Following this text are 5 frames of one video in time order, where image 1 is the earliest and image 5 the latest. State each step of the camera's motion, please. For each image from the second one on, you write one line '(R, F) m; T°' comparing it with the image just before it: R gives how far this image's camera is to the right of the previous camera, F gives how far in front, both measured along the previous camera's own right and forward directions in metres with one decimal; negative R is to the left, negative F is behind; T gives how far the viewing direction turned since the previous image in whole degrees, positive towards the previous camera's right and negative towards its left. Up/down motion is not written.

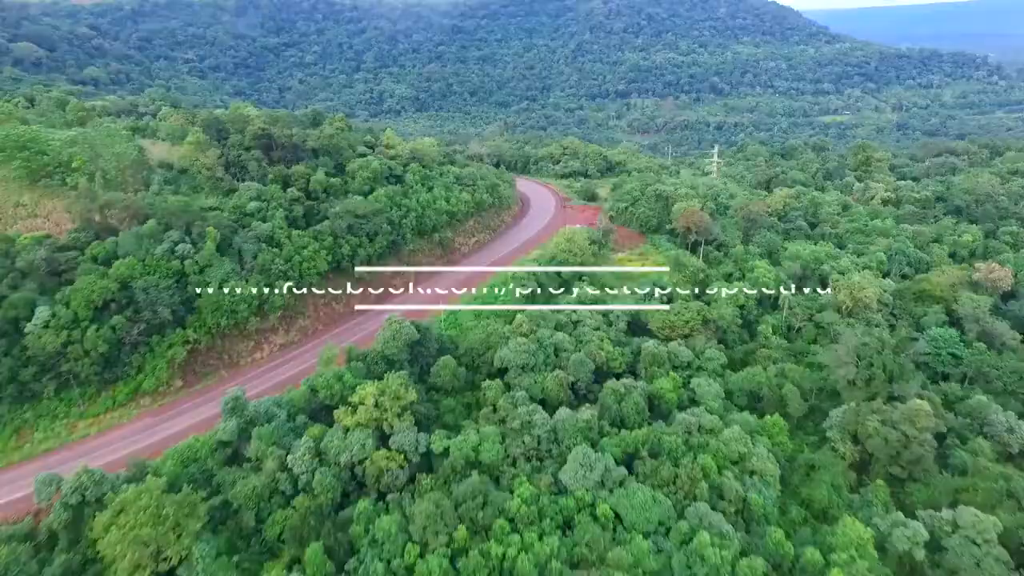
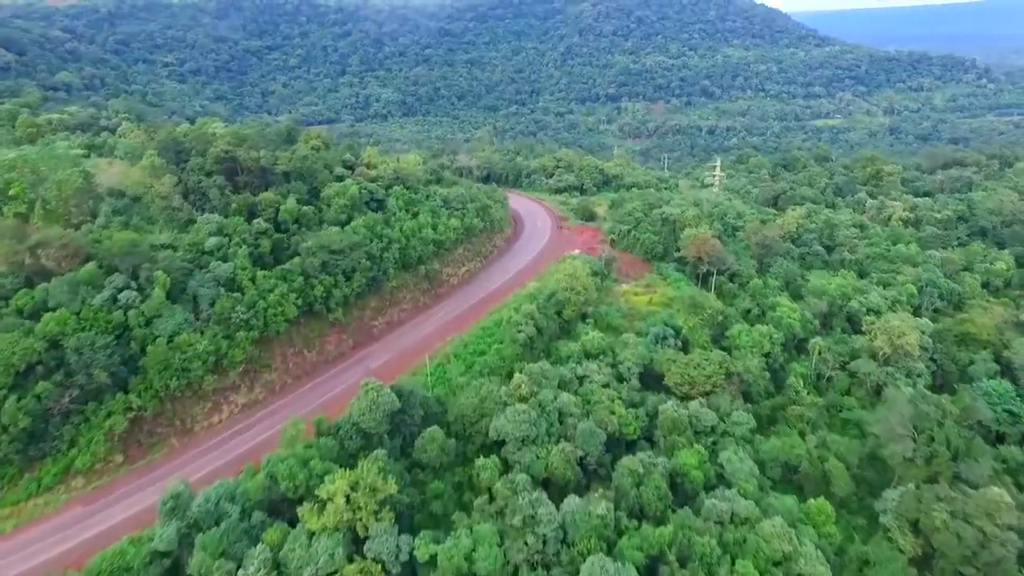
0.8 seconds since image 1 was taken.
(-0.3, +3.5) m; +1°
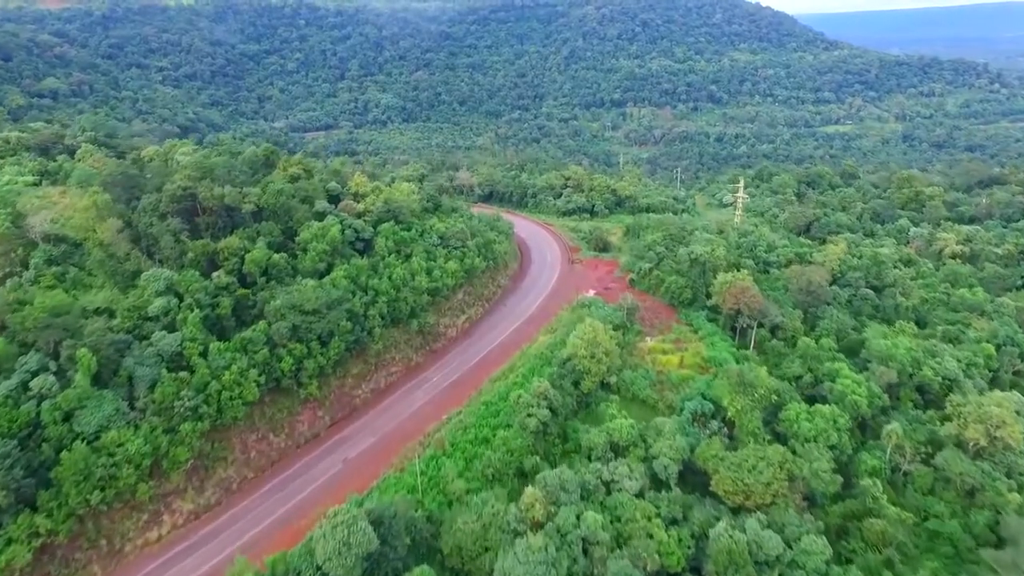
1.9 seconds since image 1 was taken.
(-0.3, +4.8) m; 0°
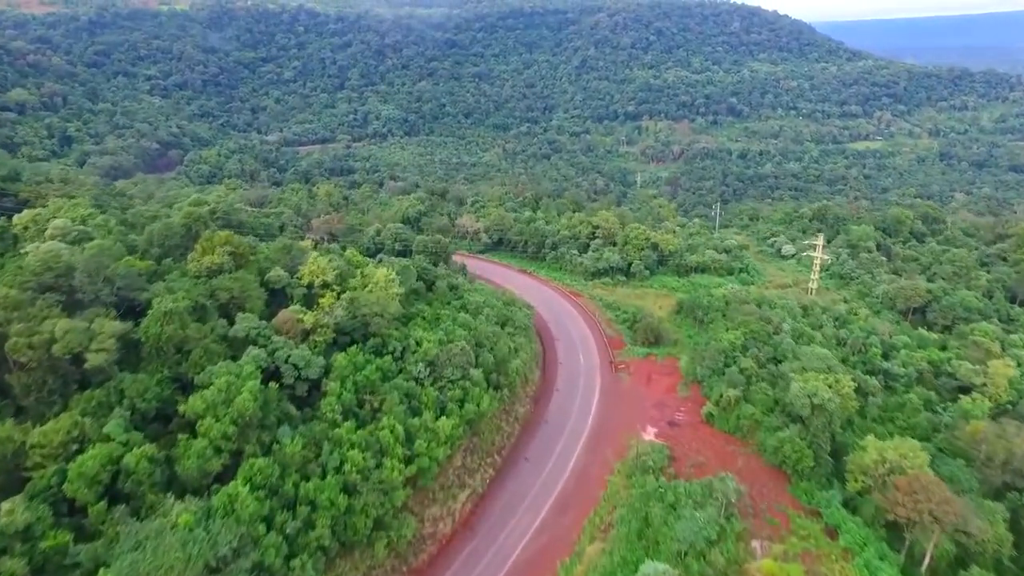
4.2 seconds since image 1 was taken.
(-0.8, +11.4) m; 0°
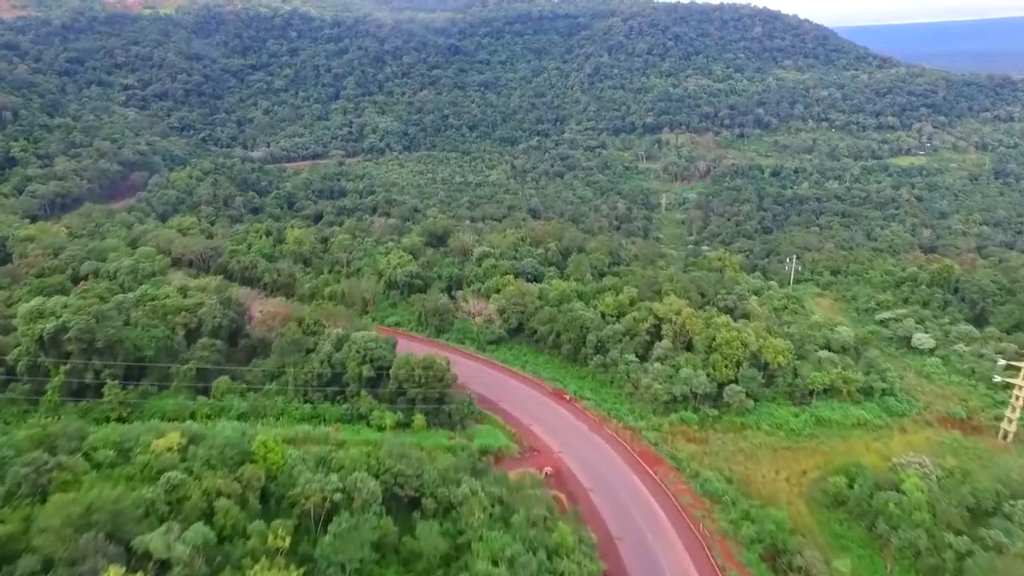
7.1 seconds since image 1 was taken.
(-1.3, +15.1) m; 0°
